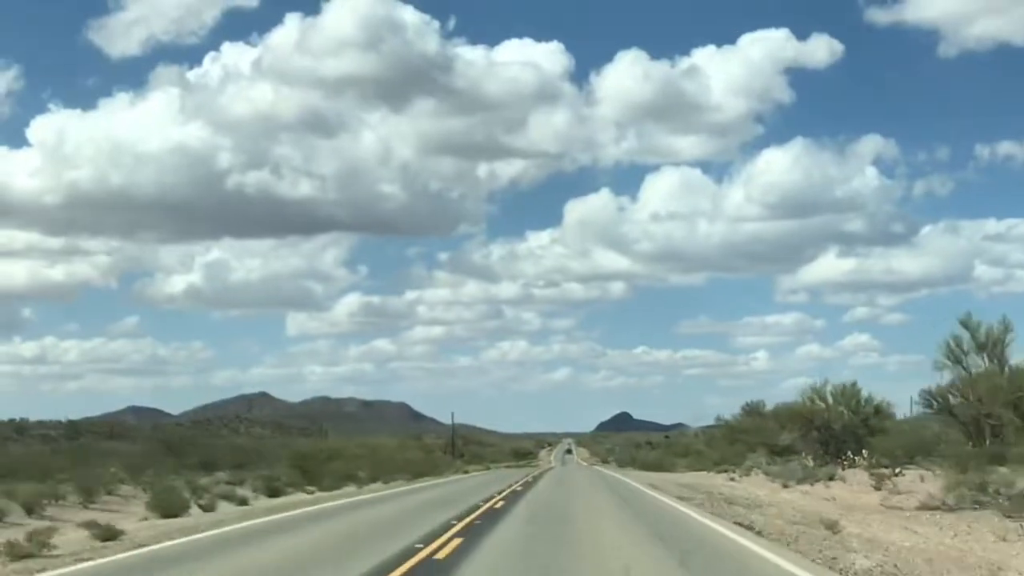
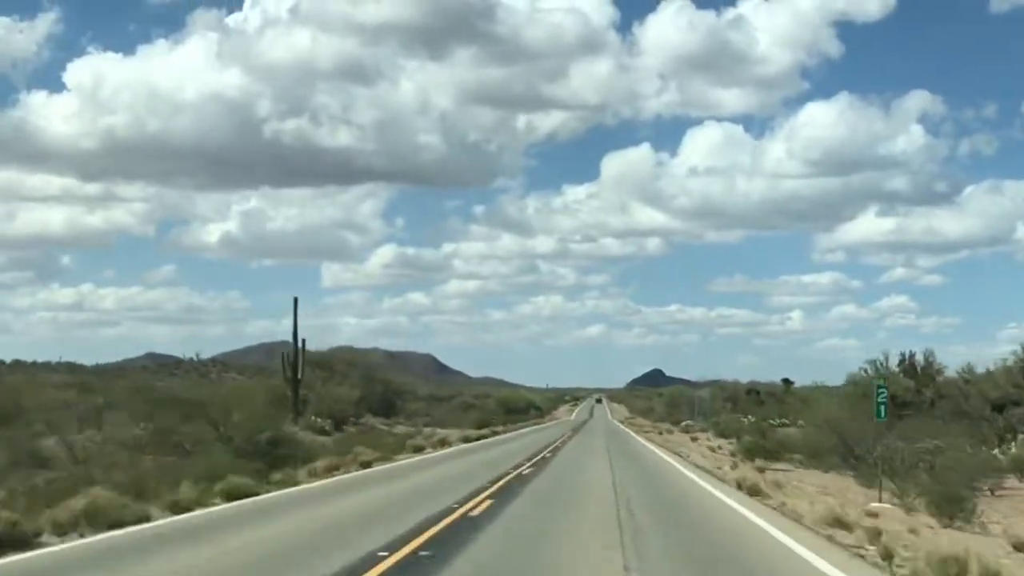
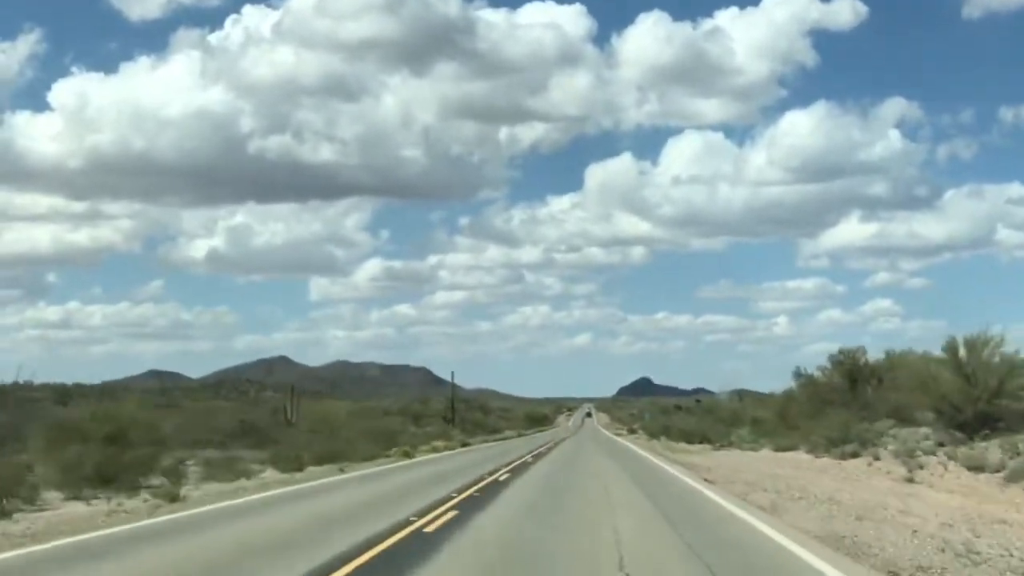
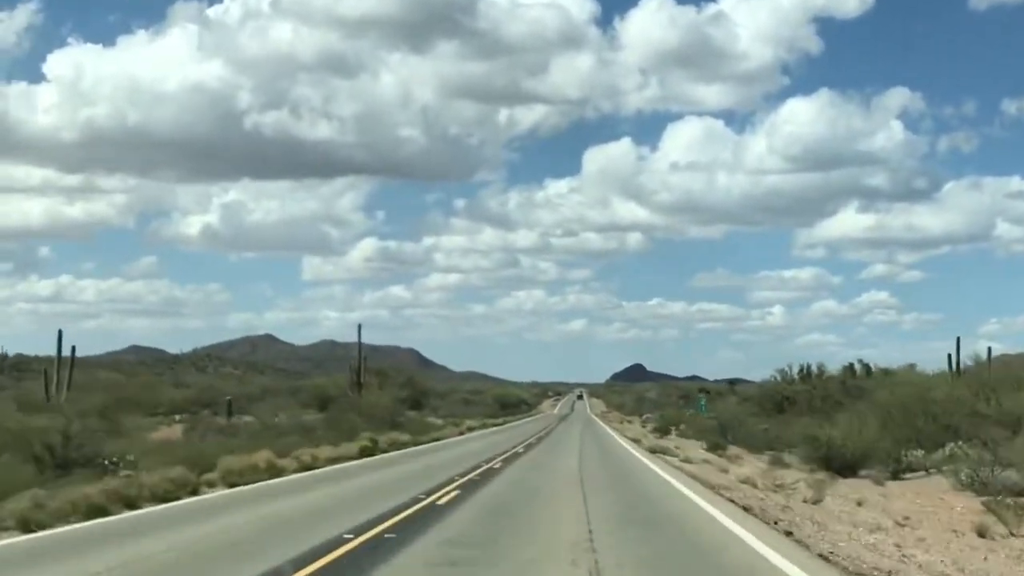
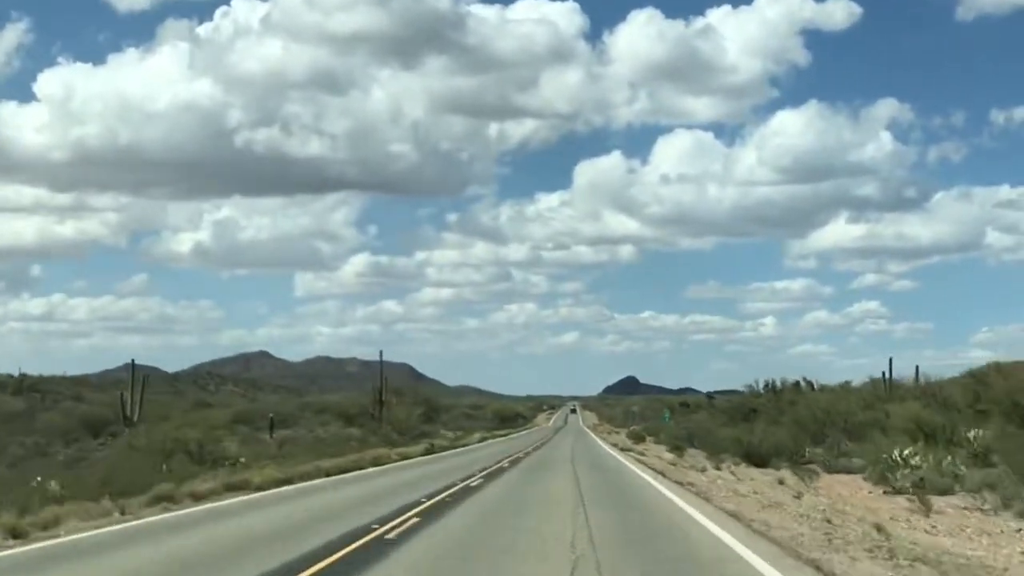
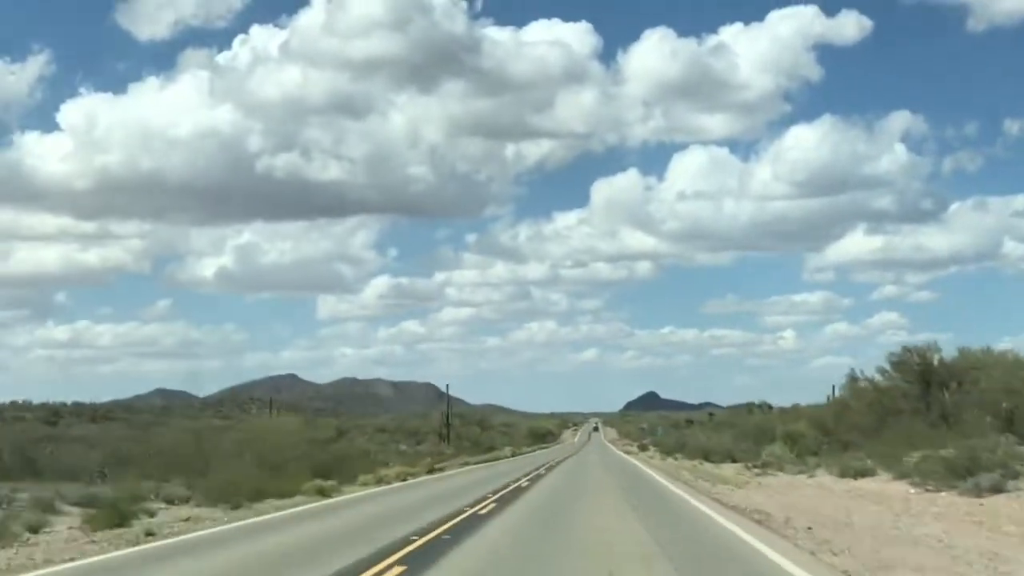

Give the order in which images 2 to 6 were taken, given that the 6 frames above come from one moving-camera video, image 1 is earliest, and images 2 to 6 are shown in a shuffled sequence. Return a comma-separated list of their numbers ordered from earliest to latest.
3, 6, 5, 4, 2
